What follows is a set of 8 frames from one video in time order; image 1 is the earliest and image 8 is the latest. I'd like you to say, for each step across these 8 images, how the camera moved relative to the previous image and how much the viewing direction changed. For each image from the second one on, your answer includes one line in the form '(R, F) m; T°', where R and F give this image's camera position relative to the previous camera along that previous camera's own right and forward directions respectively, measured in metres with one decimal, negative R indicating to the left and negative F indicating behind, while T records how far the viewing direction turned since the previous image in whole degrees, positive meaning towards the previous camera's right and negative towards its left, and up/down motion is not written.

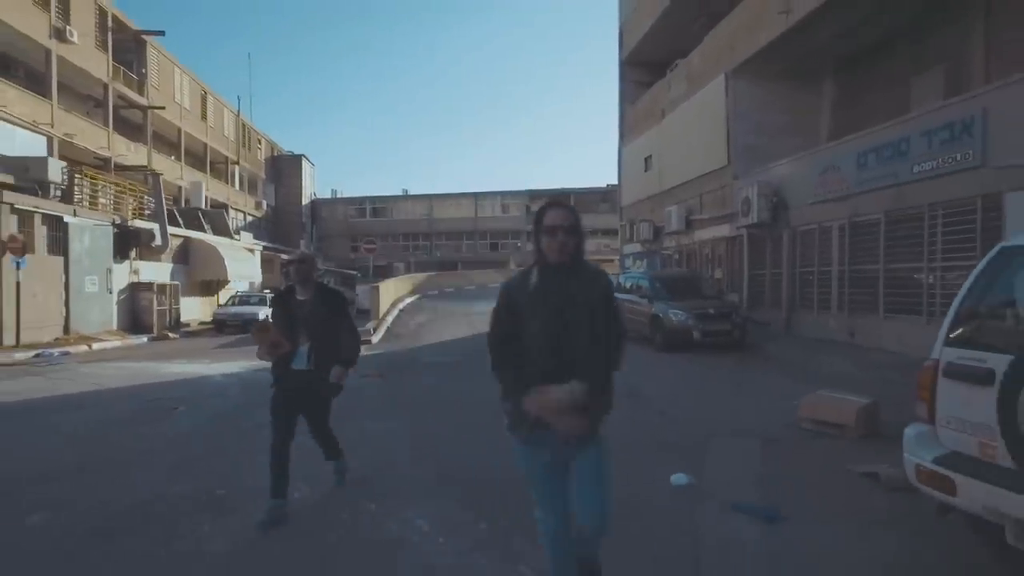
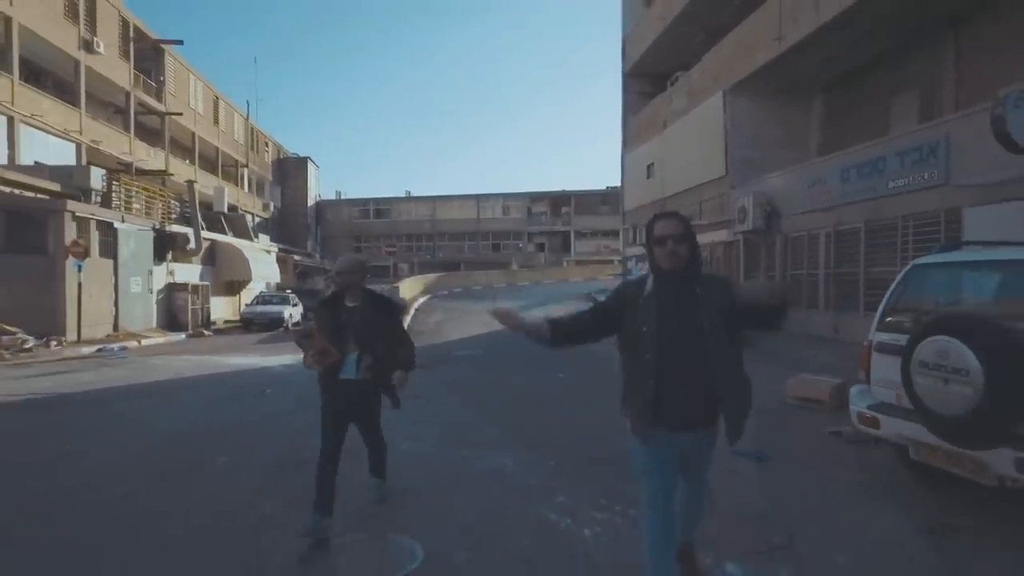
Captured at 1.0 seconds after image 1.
(-0.6, -1.7) m; 0°
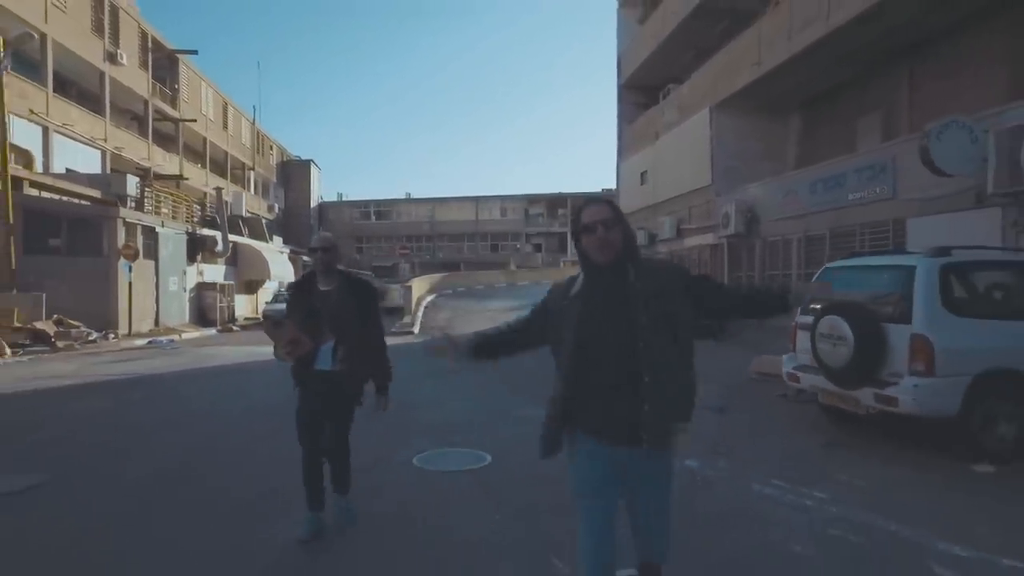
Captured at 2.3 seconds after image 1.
(-0.4, -2.1) m; 0°
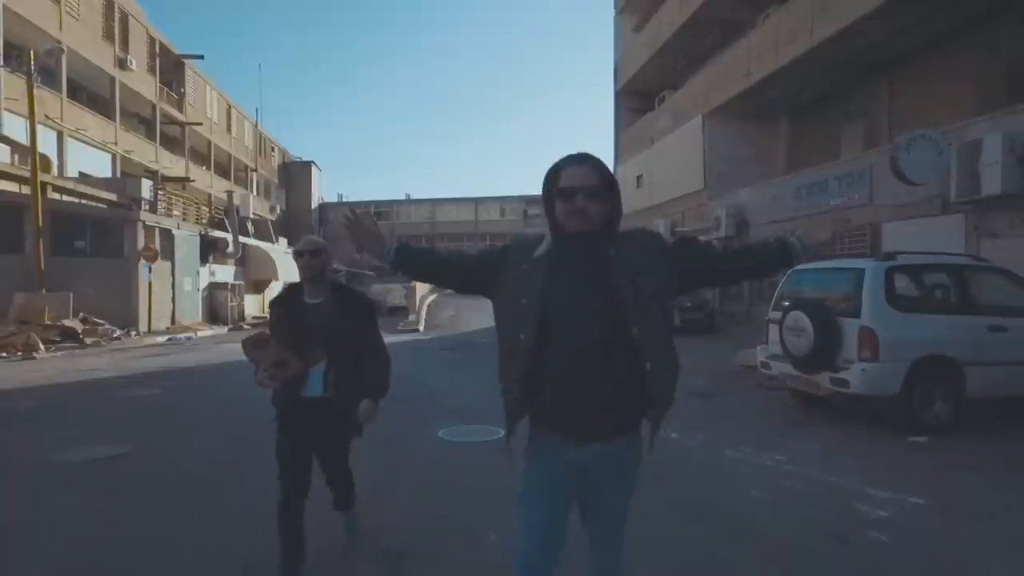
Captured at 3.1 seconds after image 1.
(-0.1, -1.0) m; 0°
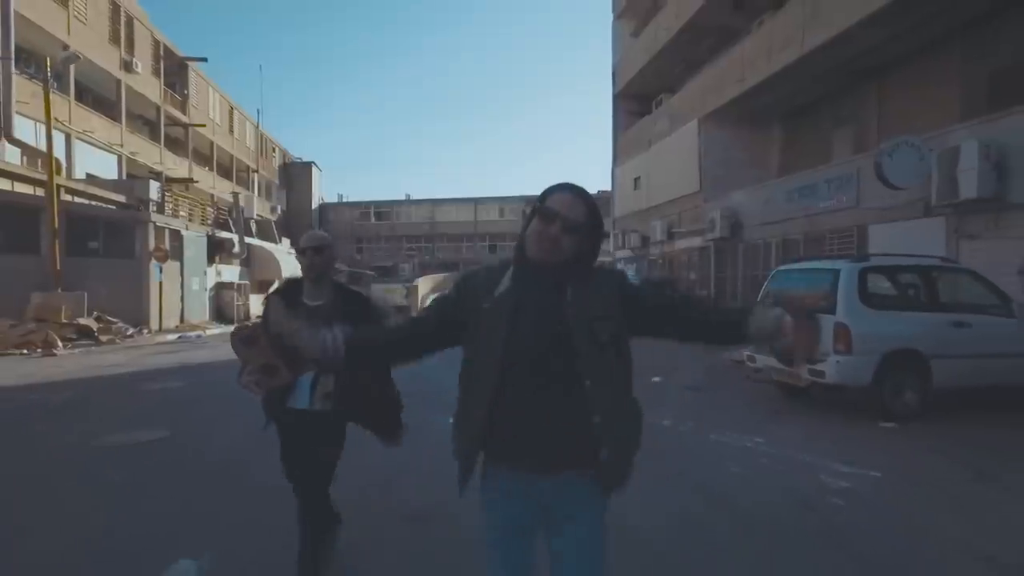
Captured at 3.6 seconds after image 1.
(-0.1, -0.6) m; 0°
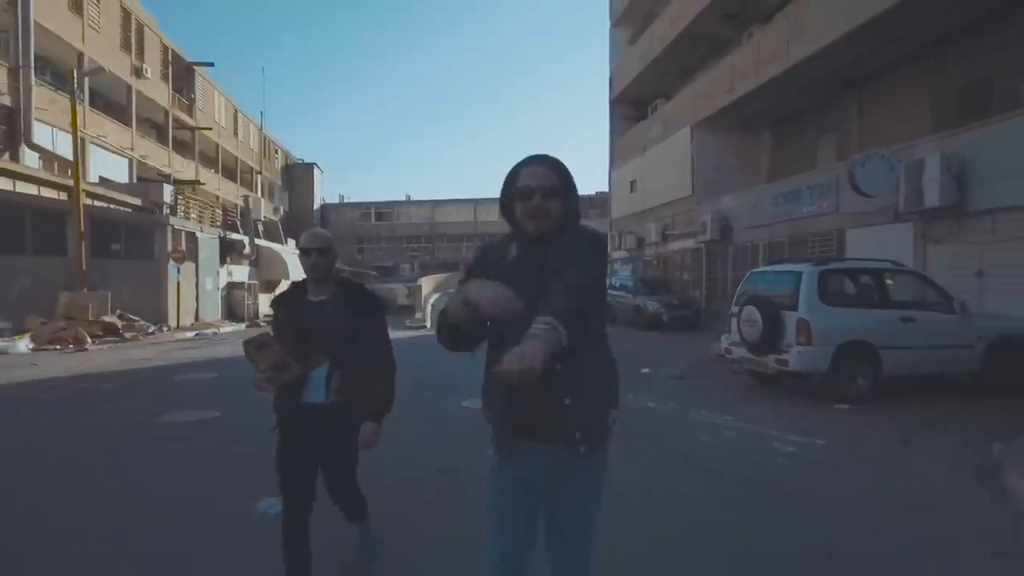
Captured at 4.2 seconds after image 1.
(-0.1, -1.1) m; 0°
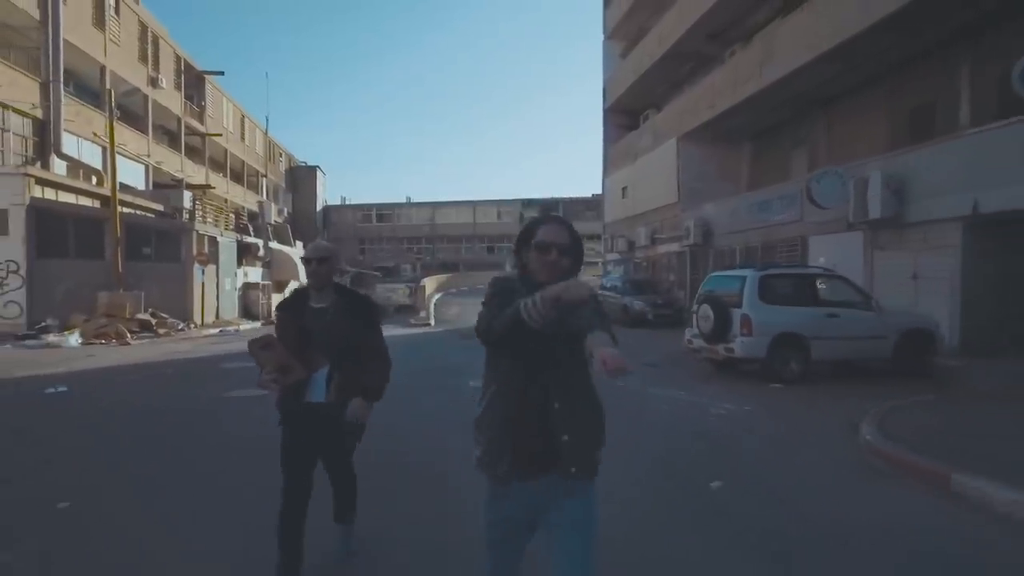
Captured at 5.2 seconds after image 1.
(0.0, -2.0) m; 0°
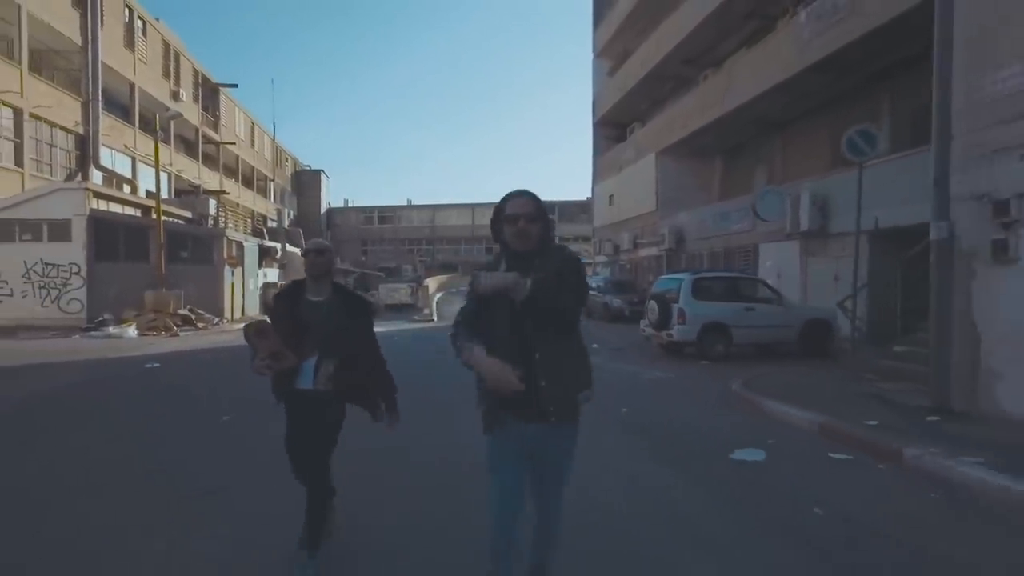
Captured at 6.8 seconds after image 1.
(+0.2, -3.2) m; 0°
